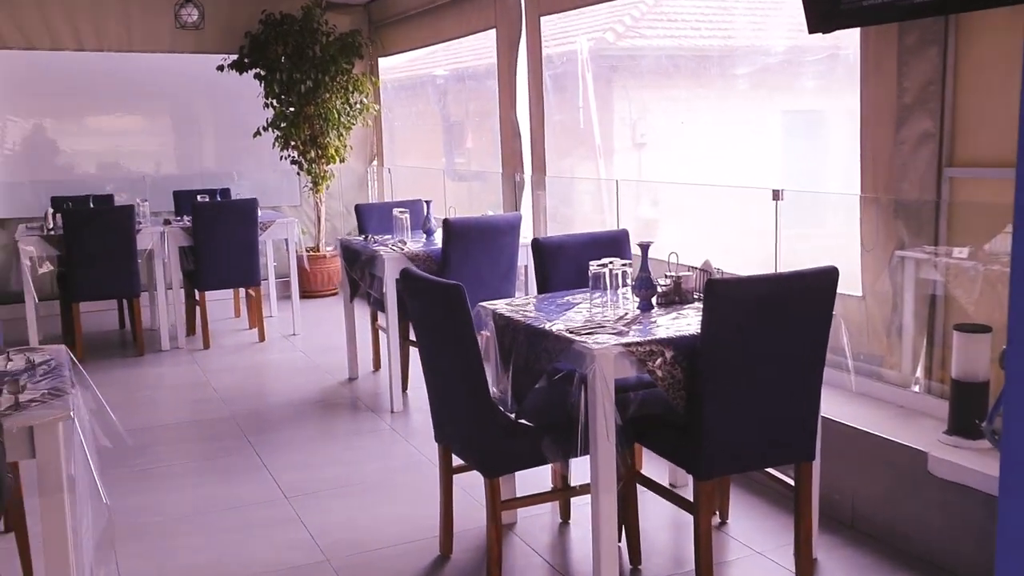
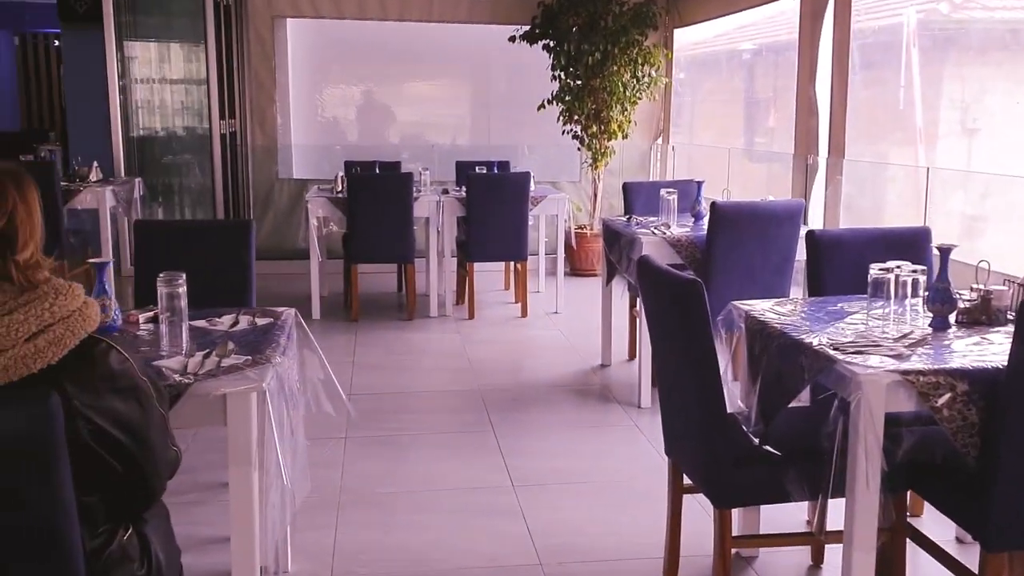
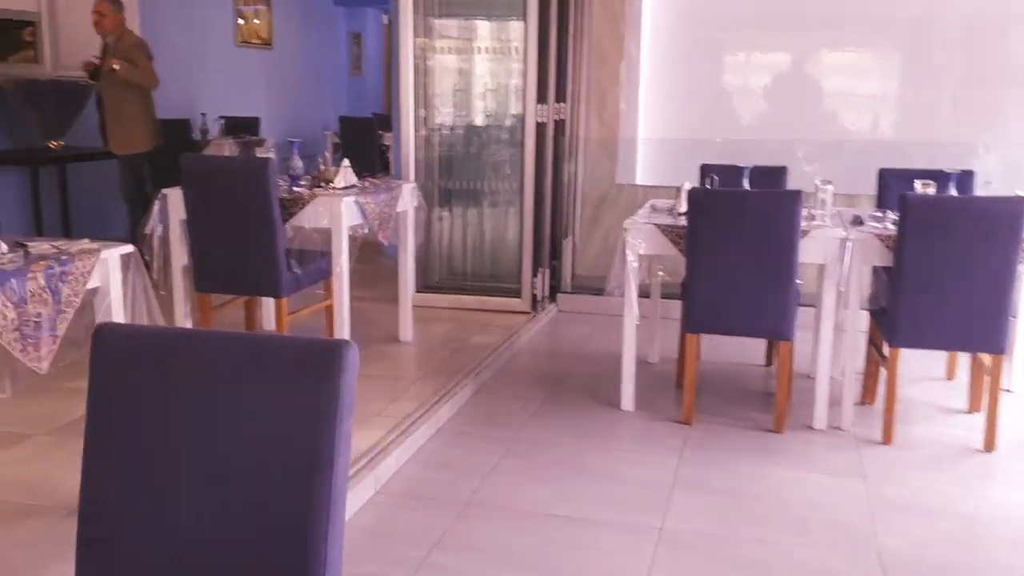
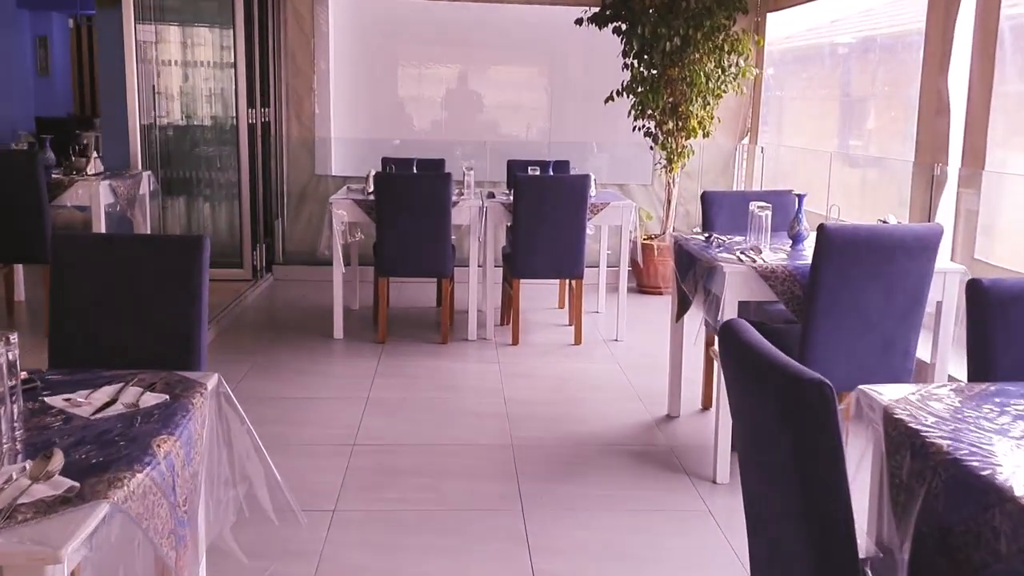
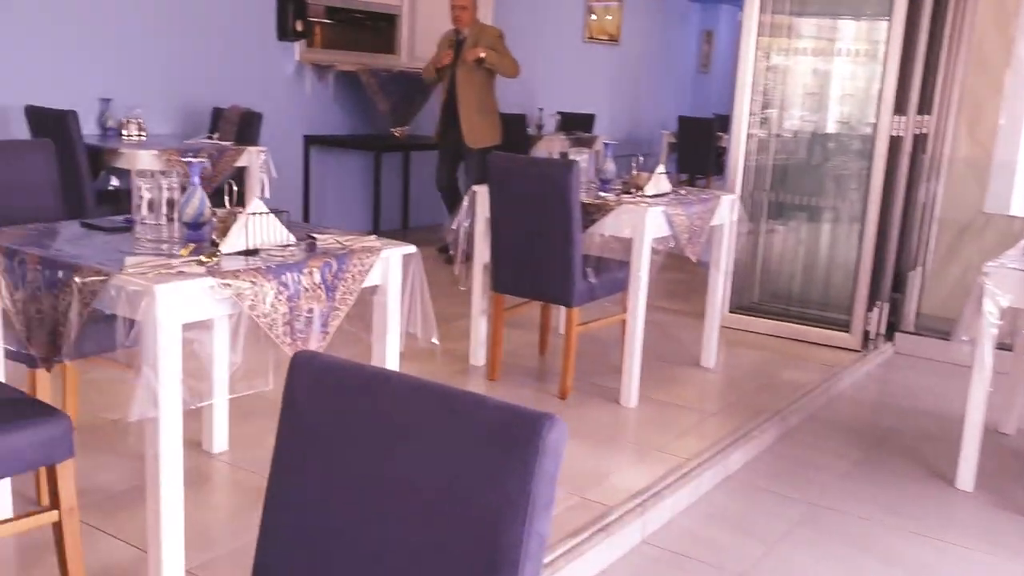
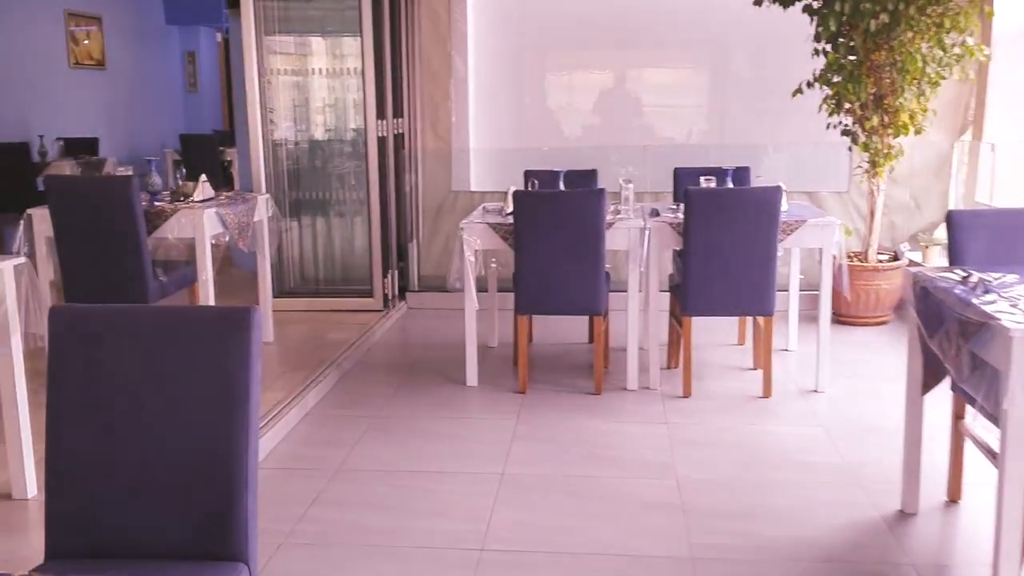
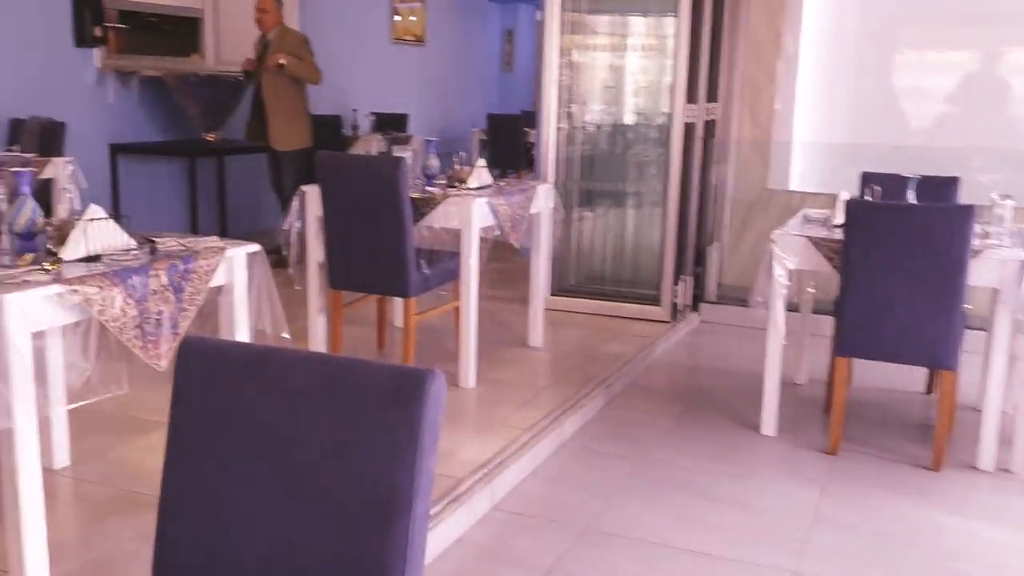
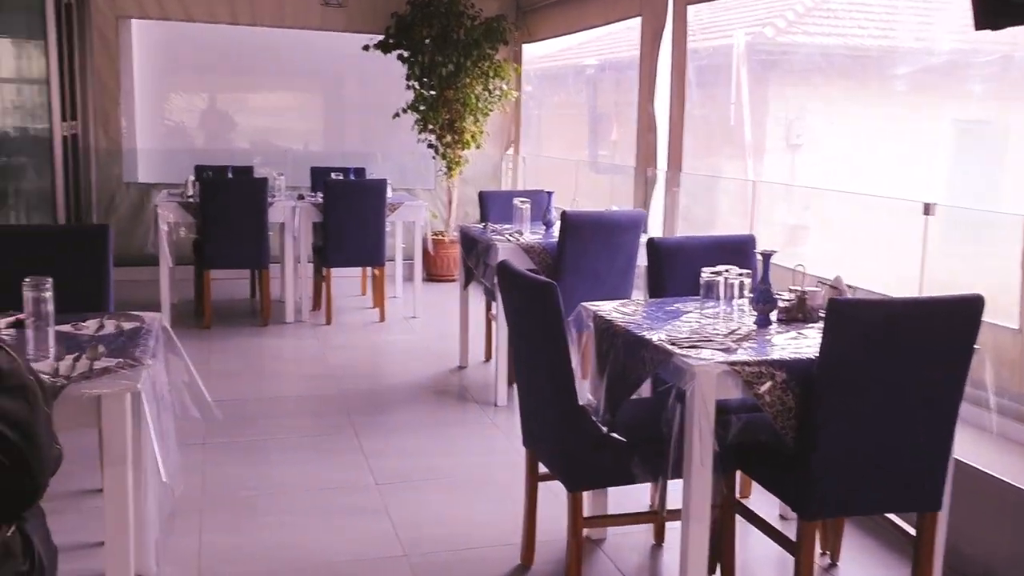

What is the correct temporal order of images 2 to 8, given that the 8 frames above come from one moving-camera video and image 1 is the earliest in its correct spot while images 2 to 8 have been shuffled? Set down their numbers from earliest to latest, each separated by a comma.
8, 2, 4, 6, 3, 7, 5
